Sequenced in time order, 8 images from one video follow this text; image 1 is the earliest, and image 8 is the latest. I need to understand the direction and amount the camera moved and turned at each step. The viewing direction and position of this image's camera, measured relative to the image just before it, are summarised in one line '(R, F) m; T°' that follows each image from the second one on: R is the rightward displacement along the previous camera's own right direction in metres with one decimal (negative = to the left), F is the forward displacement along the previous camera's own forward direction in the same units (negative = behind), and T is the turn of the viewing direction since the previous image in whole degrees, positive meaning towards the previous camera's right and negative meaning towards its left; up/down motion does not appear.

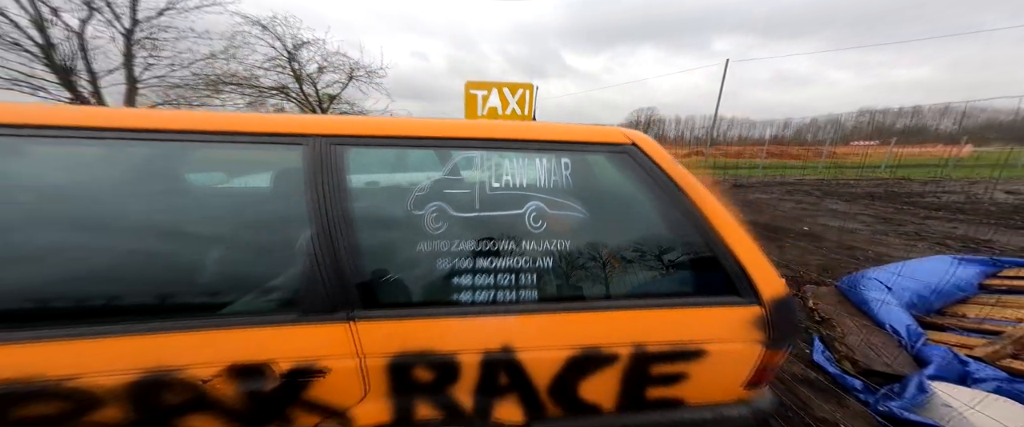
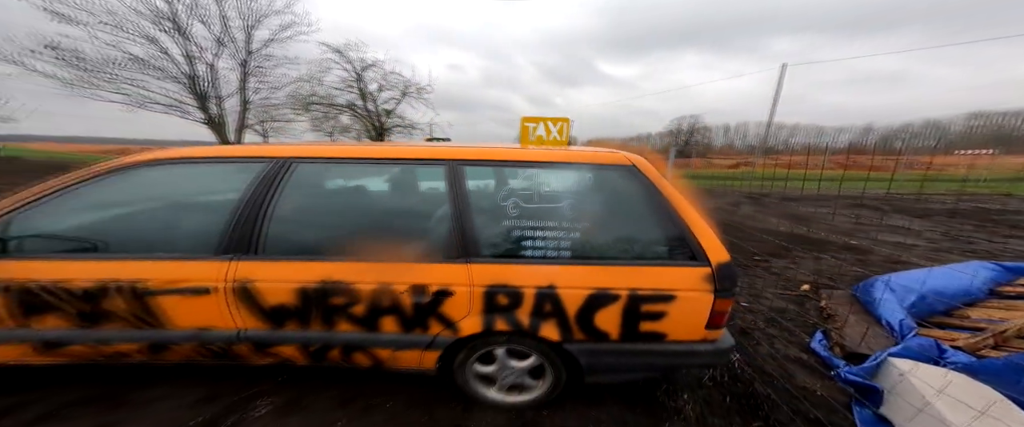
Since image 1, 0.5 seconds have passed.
(0.0, -0.7) m; -7°
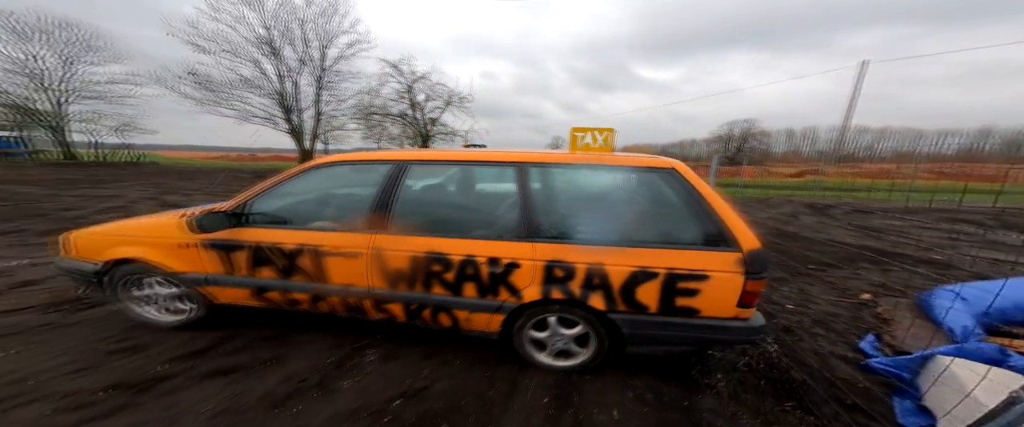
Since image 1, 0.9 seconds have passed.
(-0.1, -0.4) m; -7°
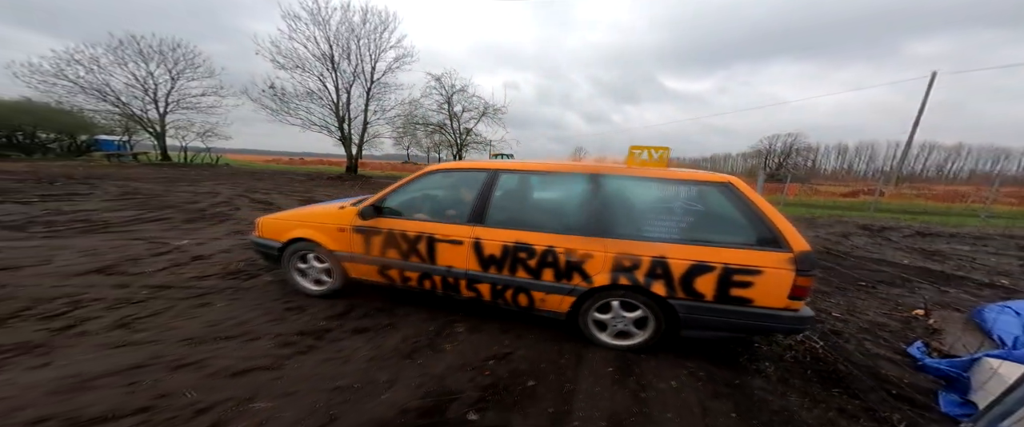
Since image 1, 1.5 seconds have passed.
(-0.4, -0.5) m; -5°
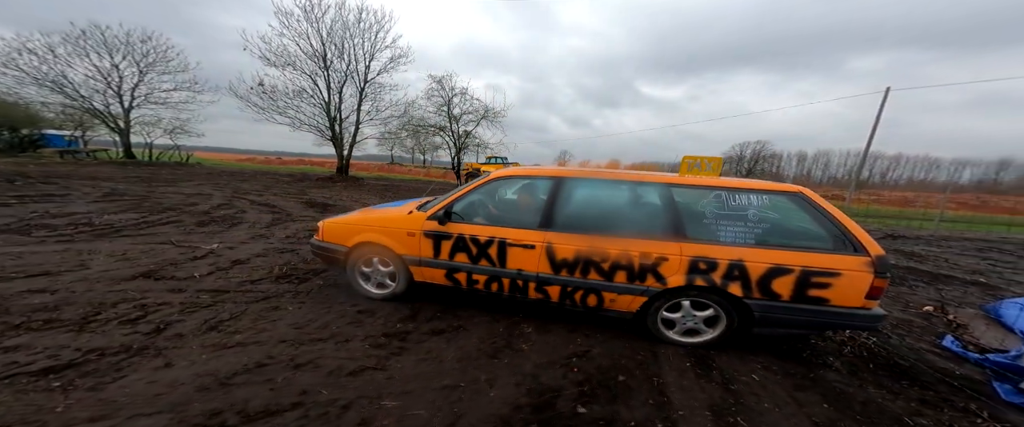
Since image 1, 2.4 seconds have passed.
(-0.9, -0.1) m; +4°
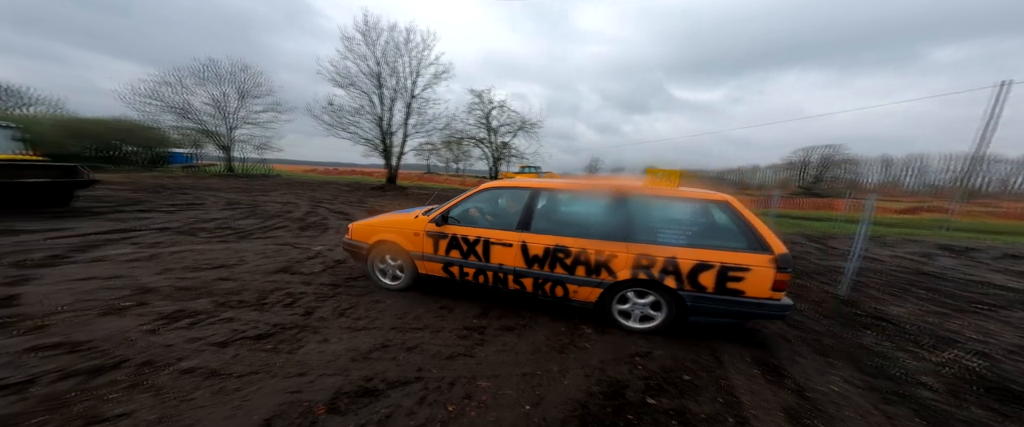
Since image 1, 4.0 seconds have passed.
(-0.2, -0.5) m; -8°
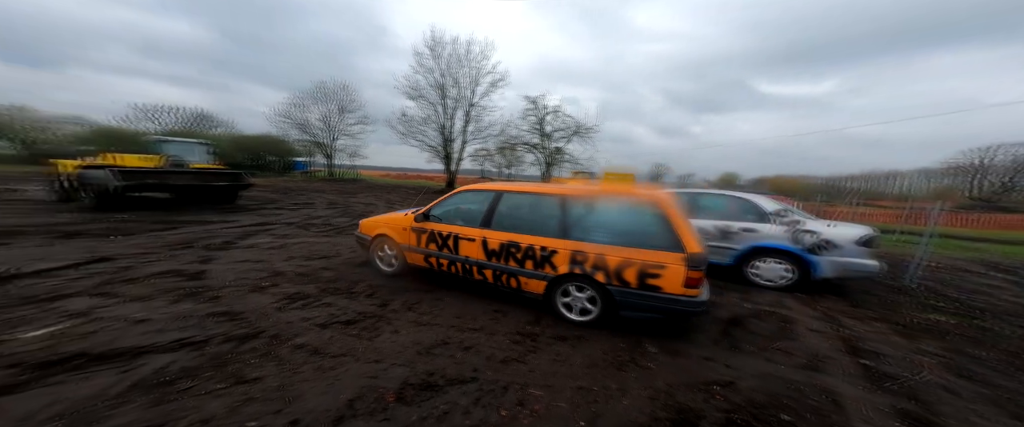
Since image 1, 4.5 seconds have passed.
(-0.1, 0.0) m; -10°
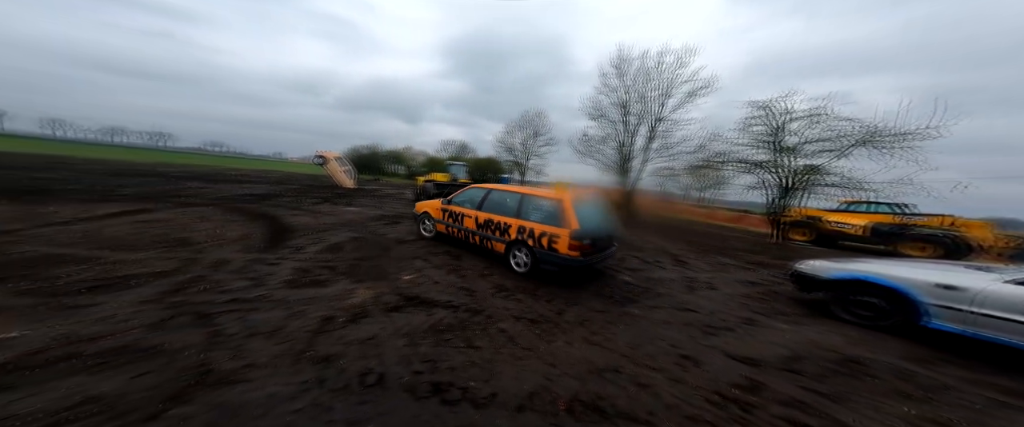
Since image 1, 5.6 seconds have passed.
(-0.1, -0.1) m; -29°
